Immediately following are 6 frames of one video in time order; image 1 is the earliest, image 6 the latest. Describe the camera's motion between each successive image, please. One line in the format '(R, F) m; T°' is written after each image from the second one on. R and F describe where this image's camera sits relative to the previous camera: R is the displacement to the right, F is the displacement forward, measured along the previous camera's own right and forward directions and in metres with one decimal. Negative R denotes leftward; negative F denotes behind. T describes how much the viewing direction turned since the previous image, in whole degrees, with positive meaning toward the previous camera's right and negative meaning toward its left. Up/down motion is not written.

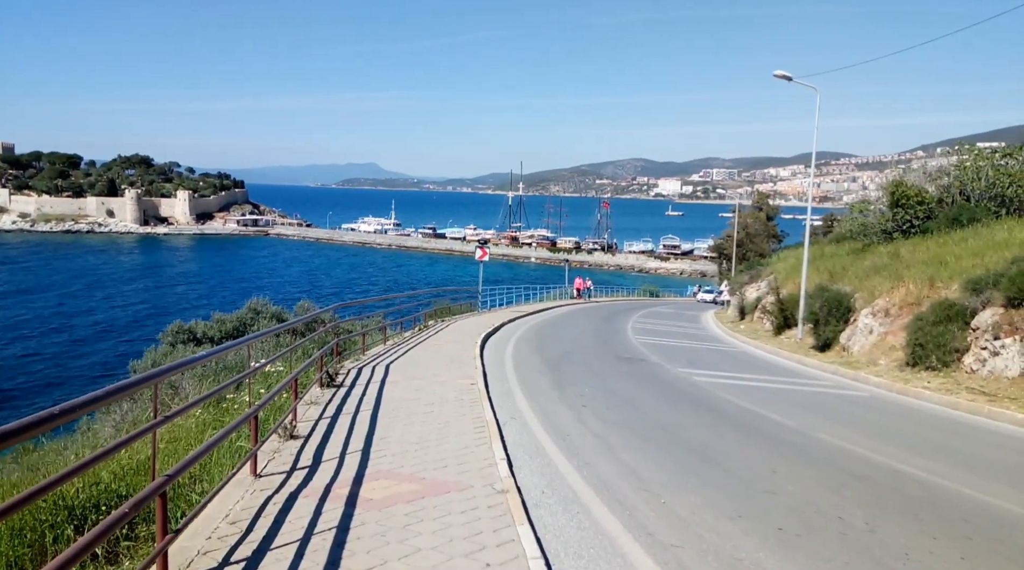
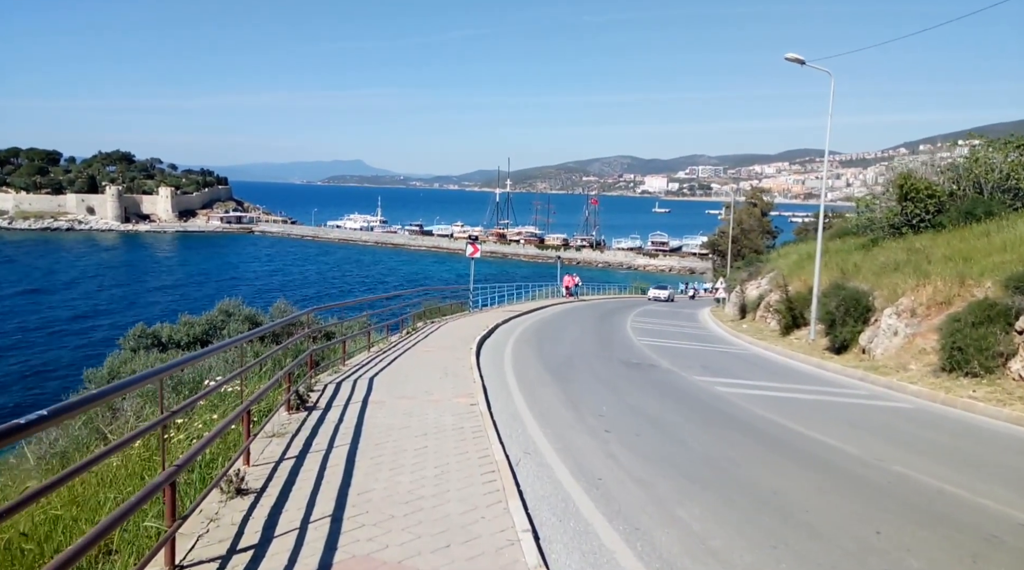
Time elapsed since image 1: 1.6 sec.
(-0.2, +1.7) m; +1°
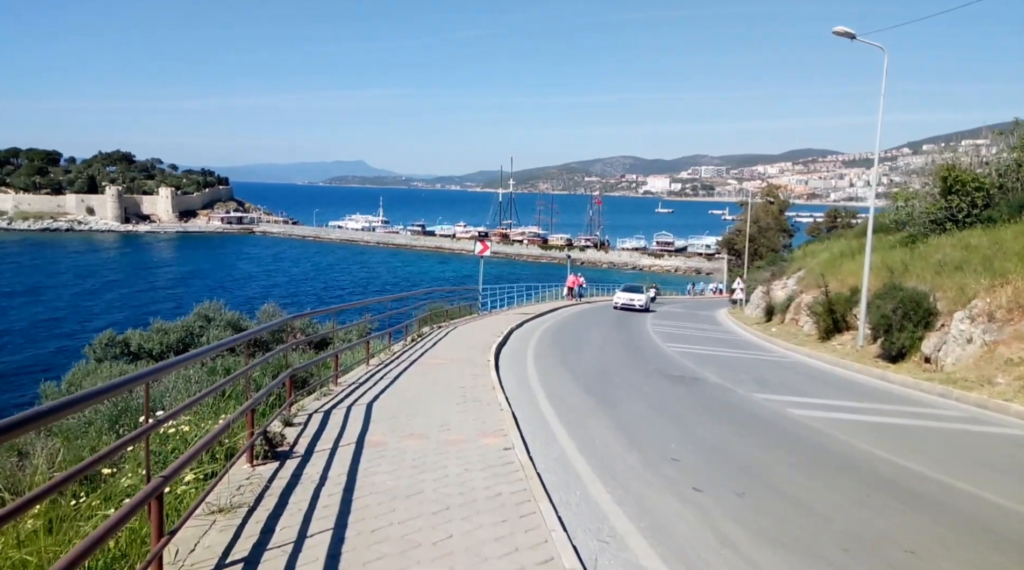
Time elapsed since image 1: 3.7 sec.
(-0.4, +2.3) m; 0°
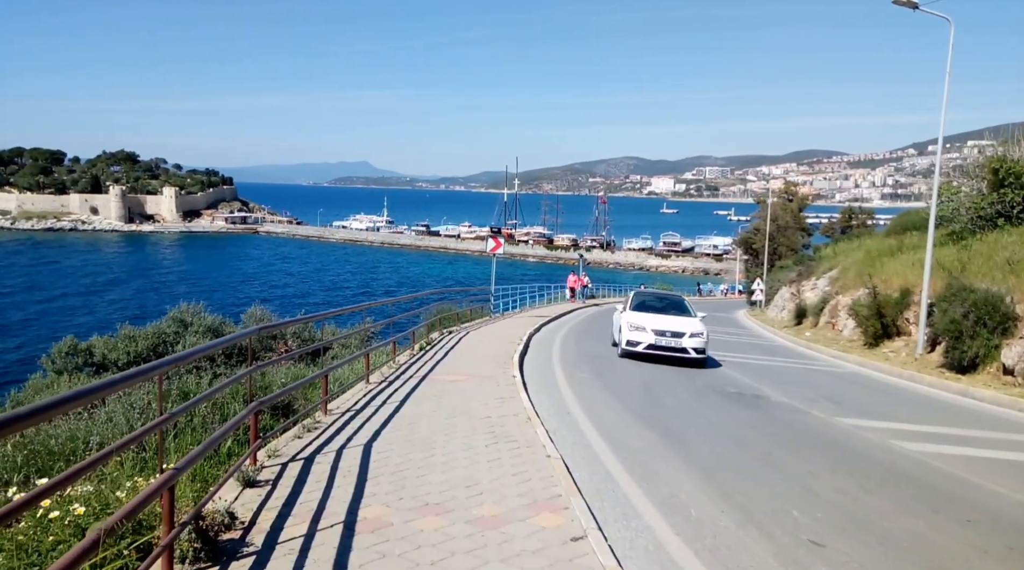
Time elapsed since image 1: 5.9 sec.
(-0.4, +2.2) m; 0°
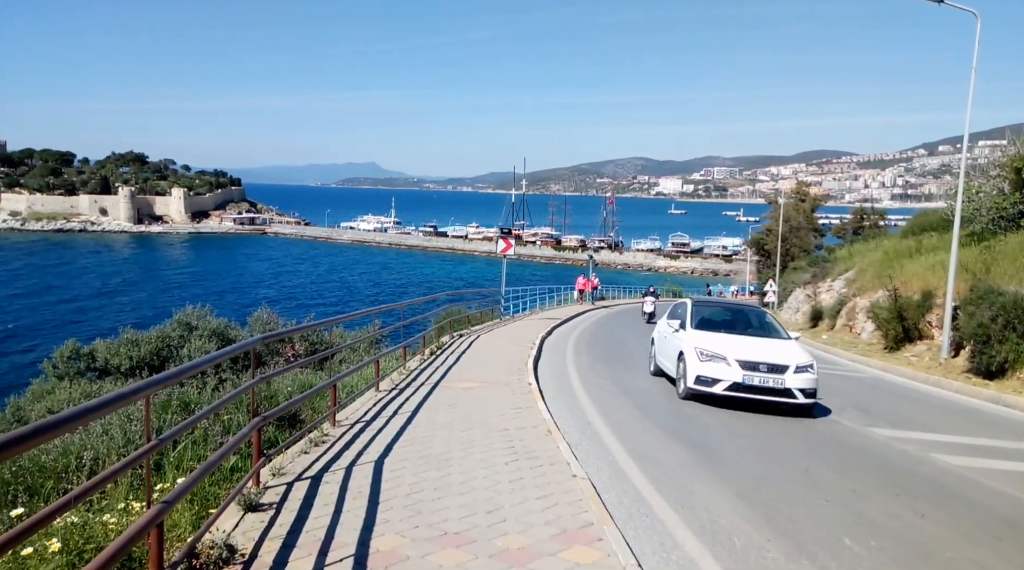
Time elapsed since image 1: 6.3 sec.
(-0.1, +0.4) m; -1°
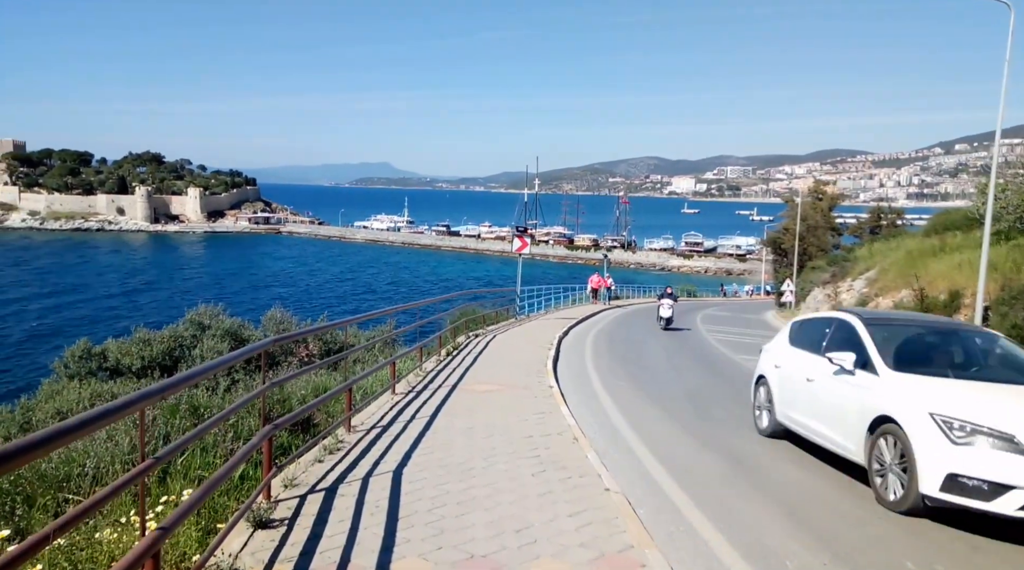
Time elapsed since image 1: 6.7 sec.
(-0.1, +0.4) m; -1°
